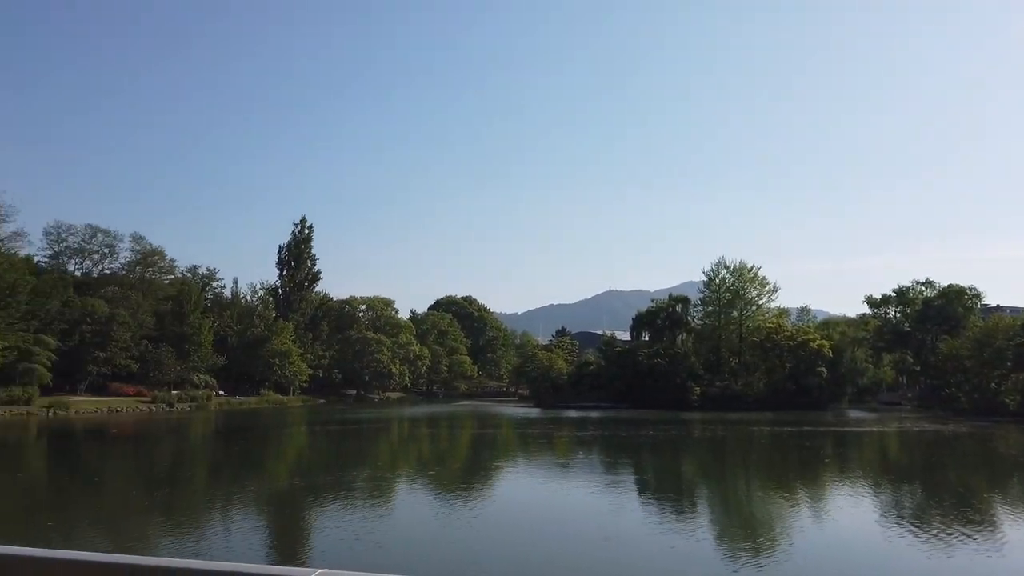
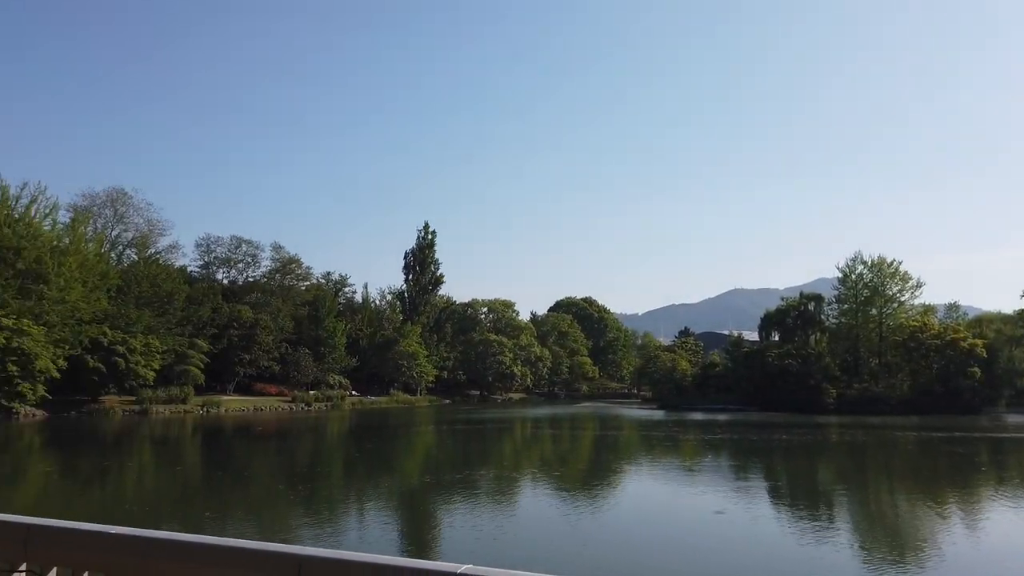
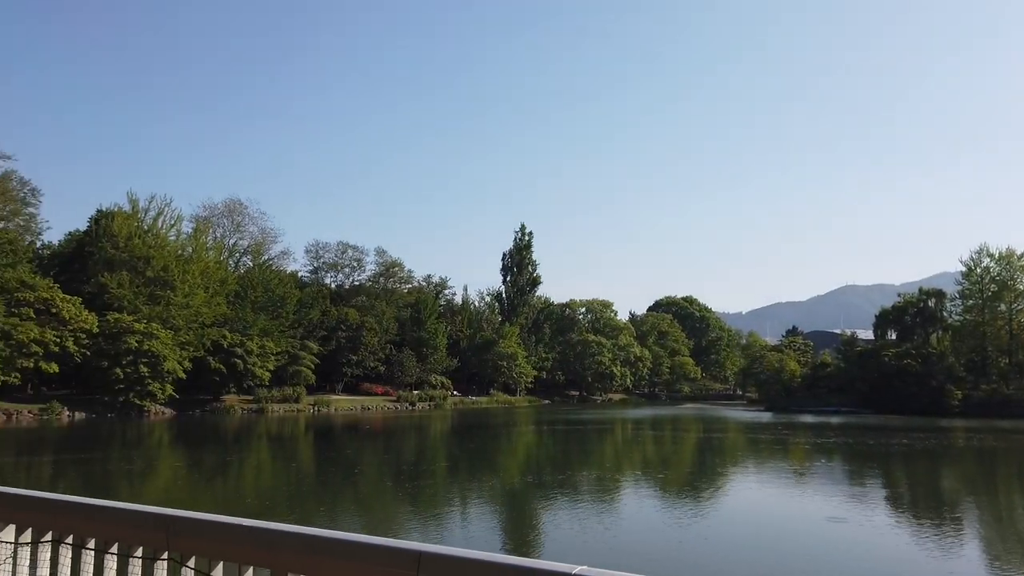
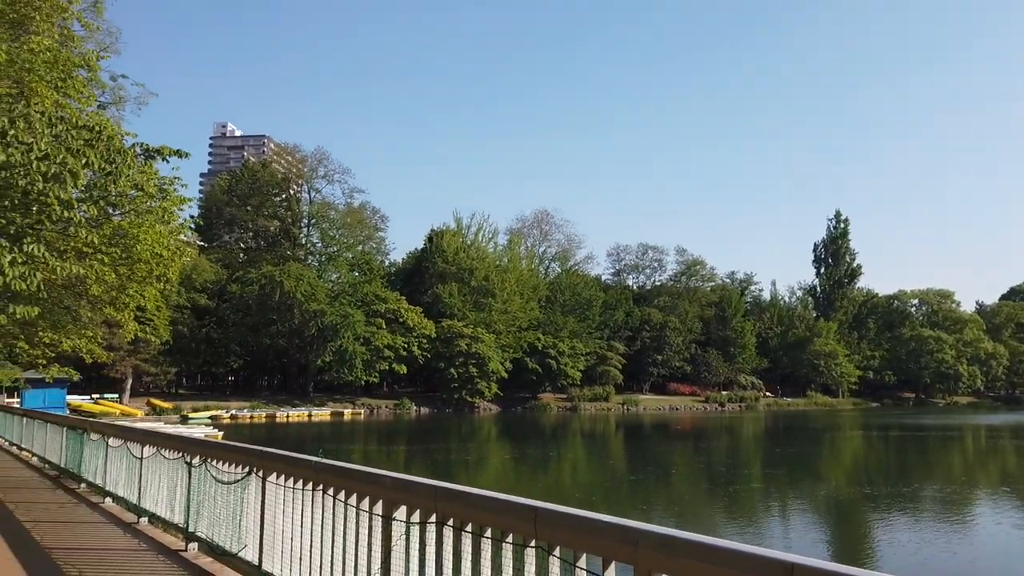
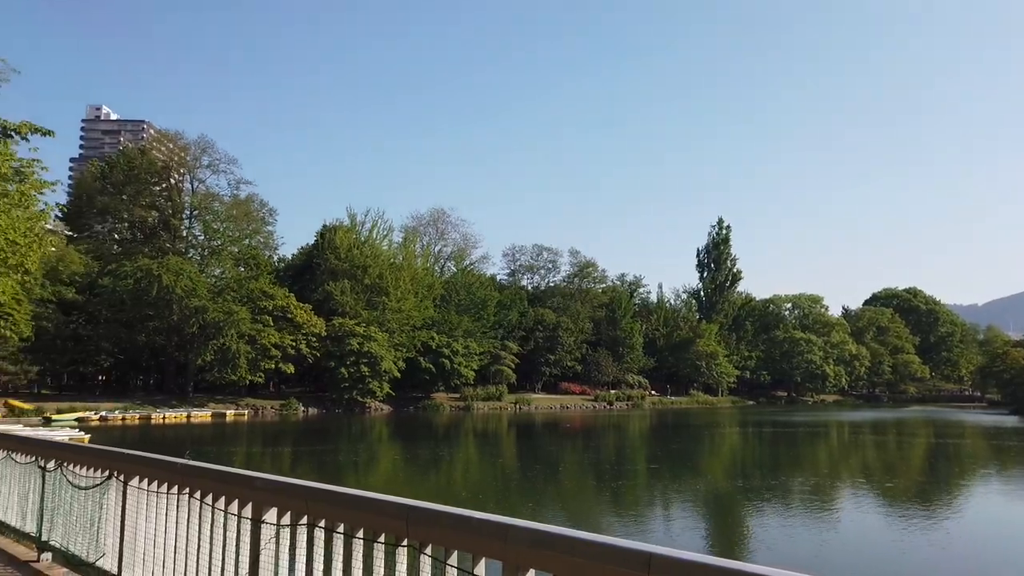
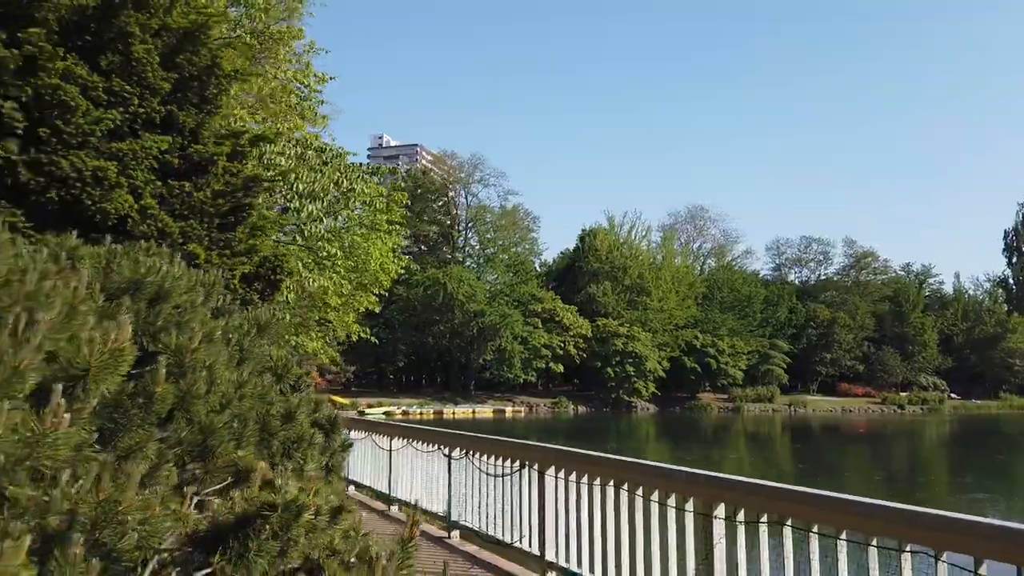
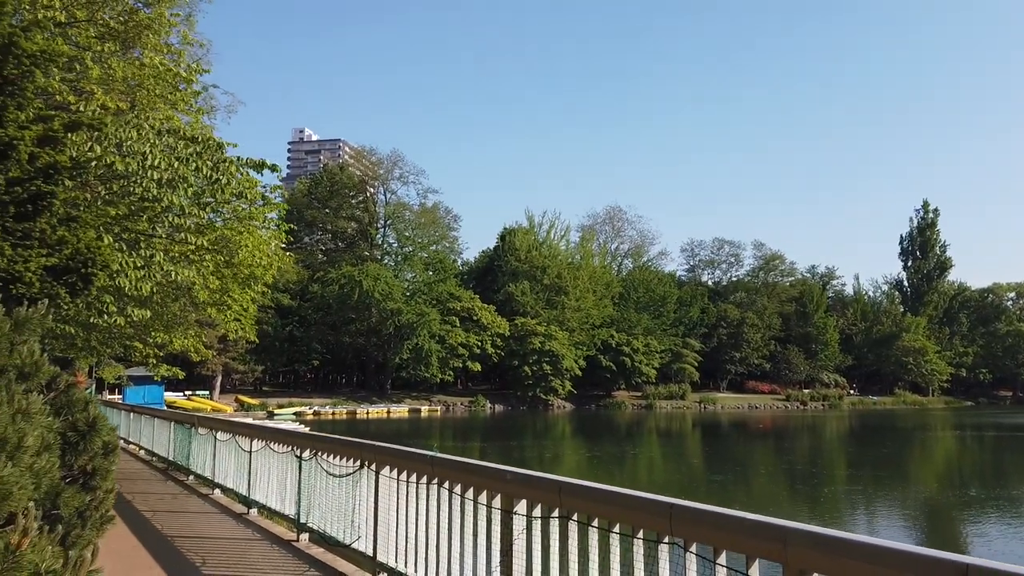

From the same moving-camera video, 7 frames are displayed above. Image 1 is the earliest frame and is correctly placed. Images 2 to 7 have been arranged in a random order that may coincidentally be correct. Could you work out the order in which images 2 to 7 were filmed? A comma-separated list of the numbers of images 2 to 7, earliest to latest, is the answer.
2, 3, 5, 4, 7, 6
